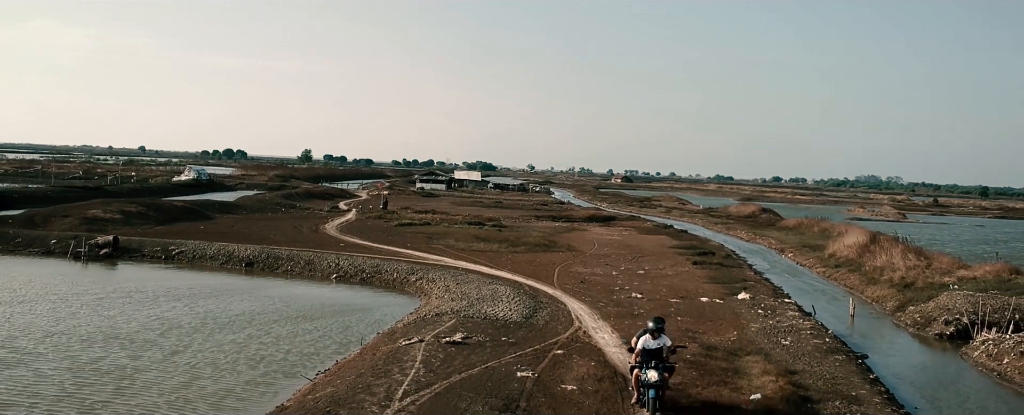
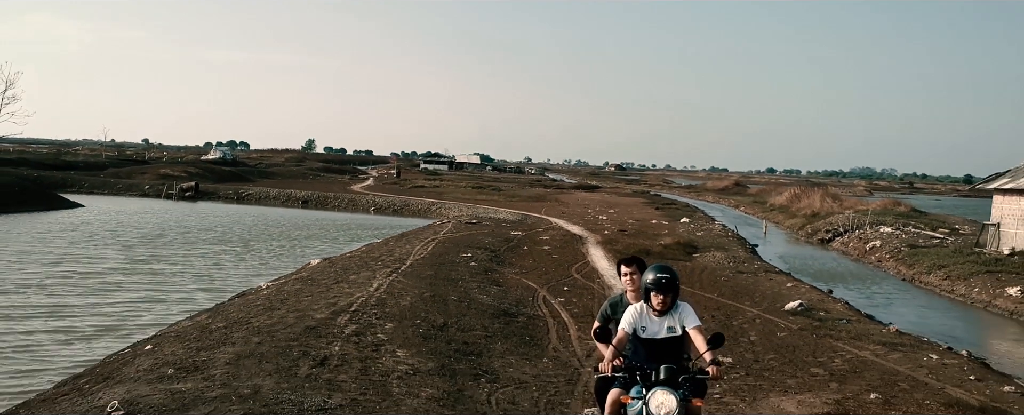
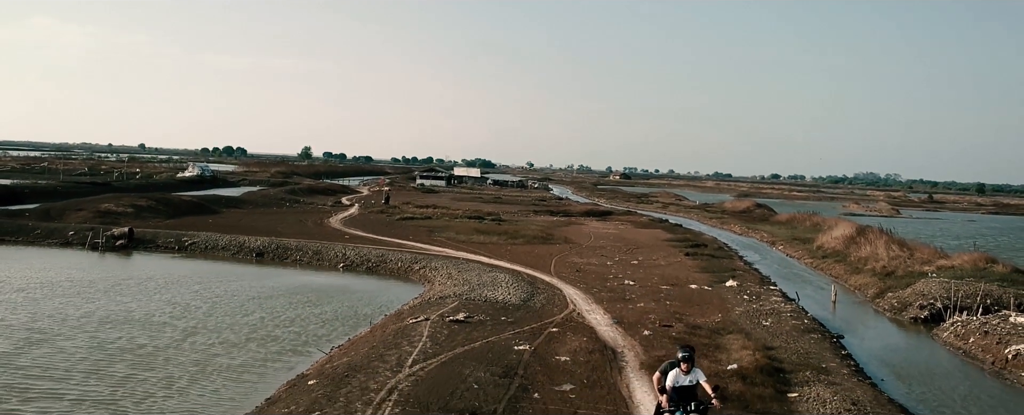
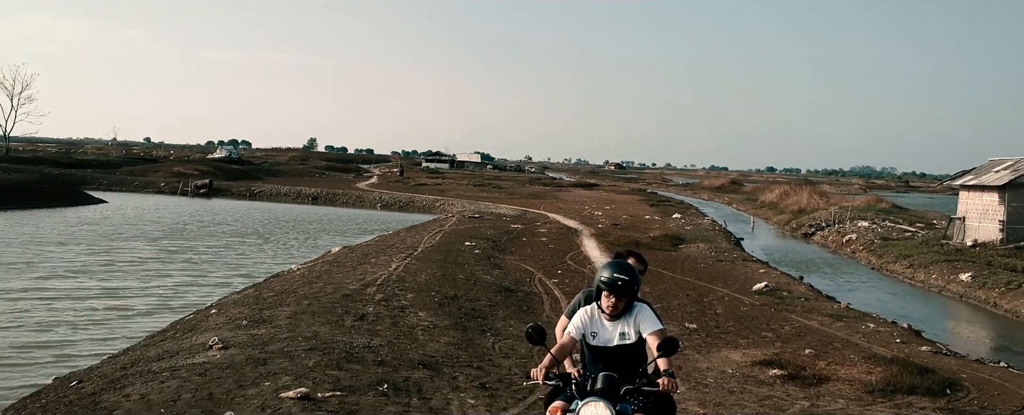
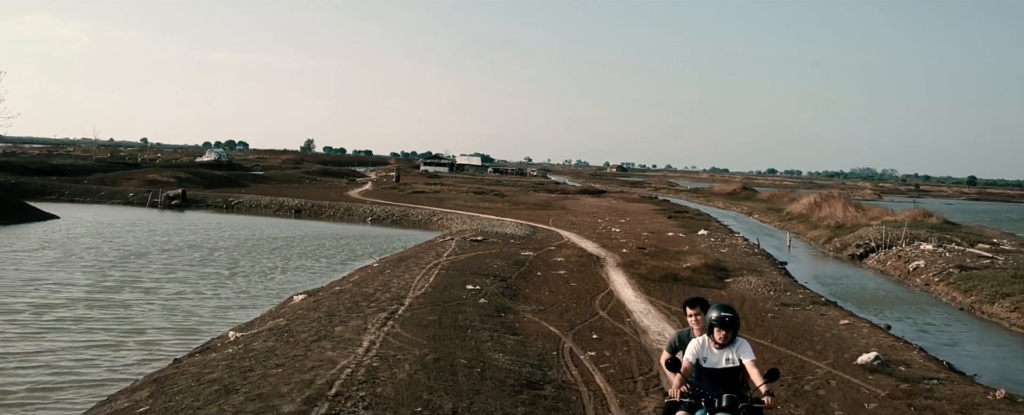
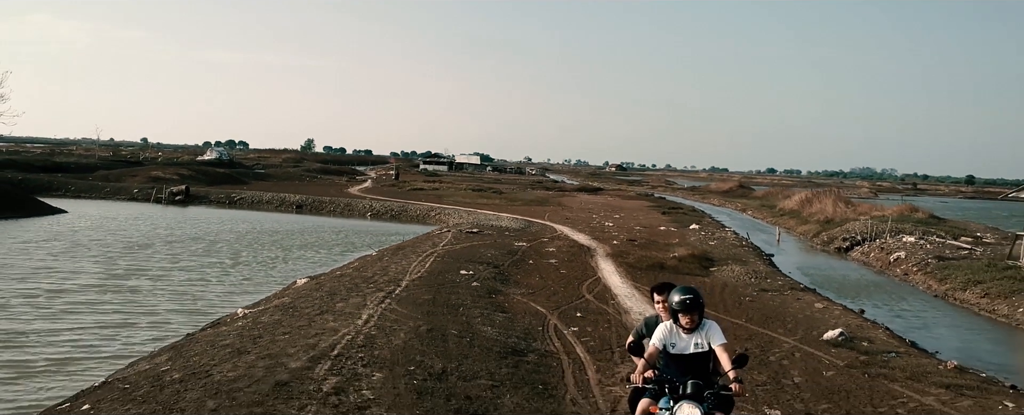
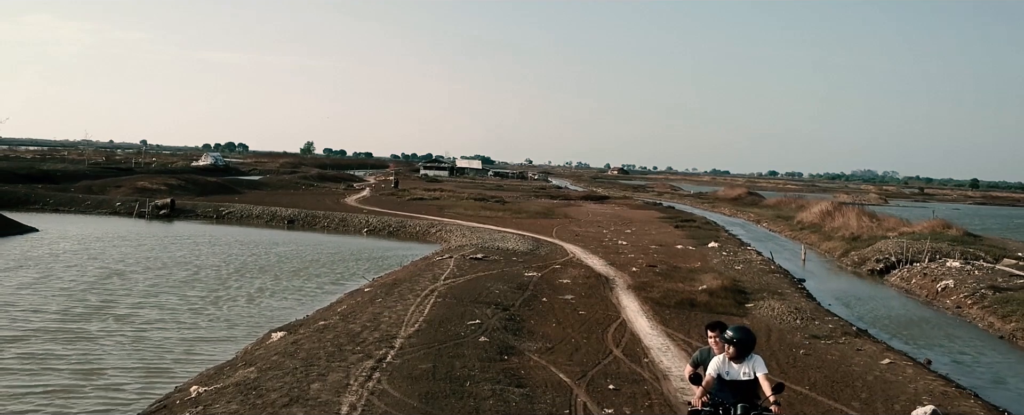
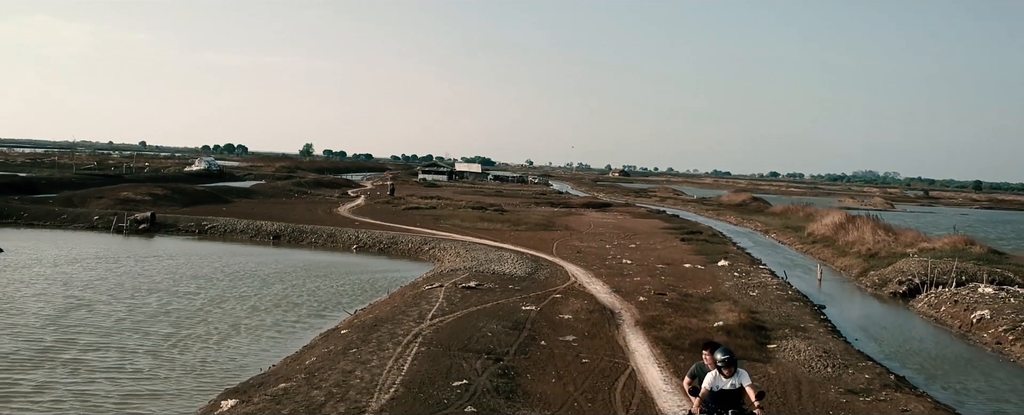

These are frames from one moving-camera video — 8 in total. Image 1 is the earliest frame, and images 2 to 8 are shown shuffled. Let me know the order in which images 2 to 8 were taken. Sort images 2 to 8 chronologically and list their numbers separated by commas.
3, 8, 7, 5, 6, 2, 4
